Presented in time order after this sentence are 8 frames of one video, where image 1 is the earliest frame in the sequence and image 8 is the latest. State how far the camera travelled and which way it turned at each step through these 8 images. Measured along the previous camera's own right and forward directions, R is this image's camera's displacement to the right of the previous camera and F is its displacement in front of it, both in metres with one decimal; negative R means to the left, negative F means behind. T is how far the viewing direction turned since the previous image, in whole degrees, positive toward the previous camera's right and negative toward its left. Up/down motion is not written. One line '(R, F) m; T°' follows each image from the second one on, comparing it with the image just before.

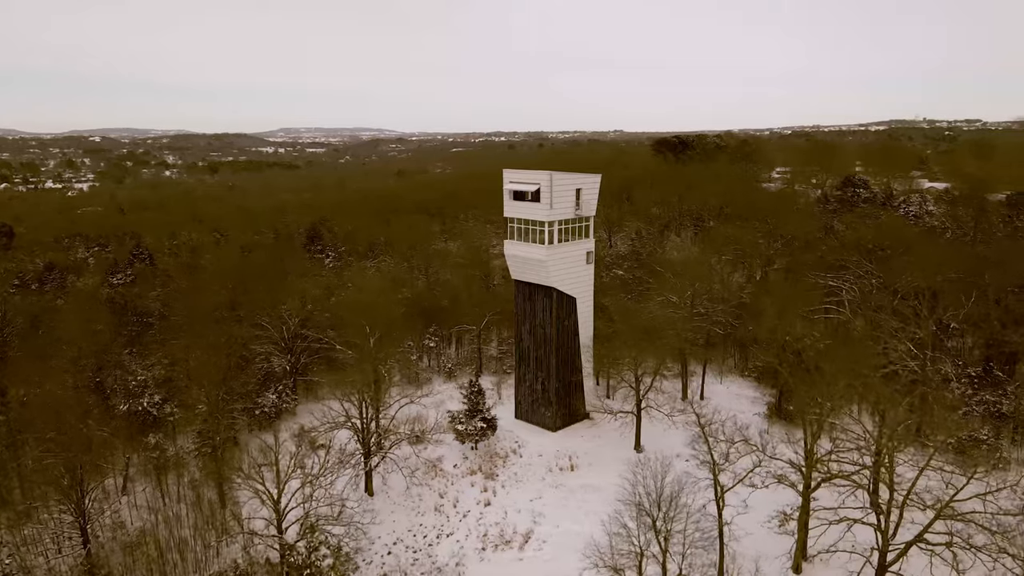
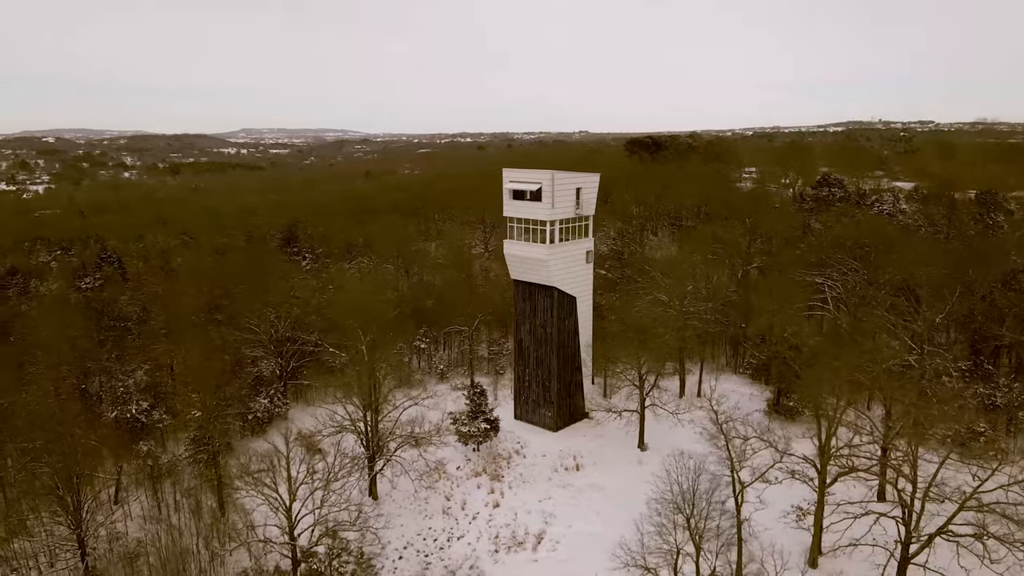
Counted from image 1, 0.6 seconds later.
(-1.0, +0.2) m; +2°
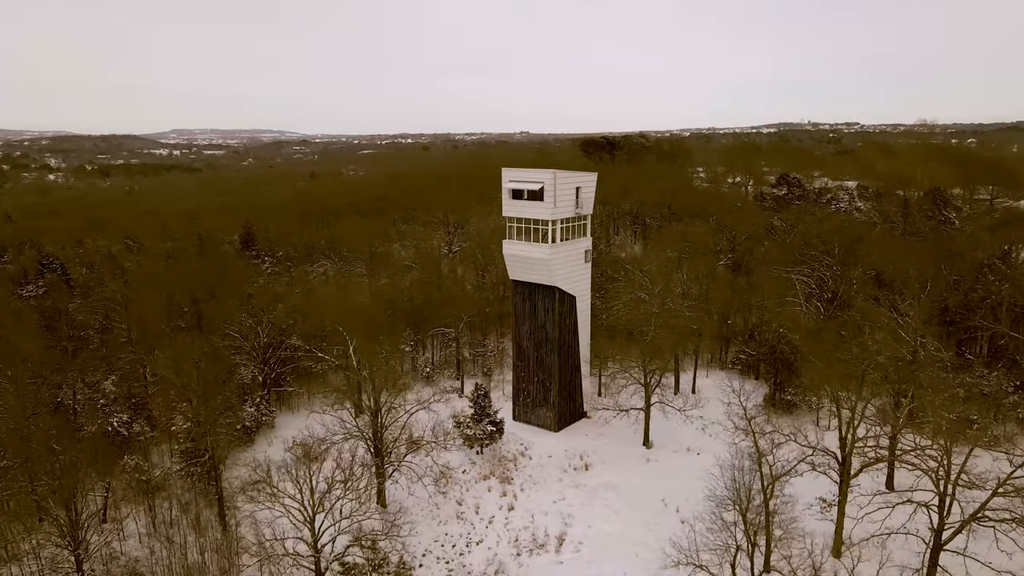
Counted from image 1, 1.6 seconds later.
(-1.7, +0.3) m; +4°
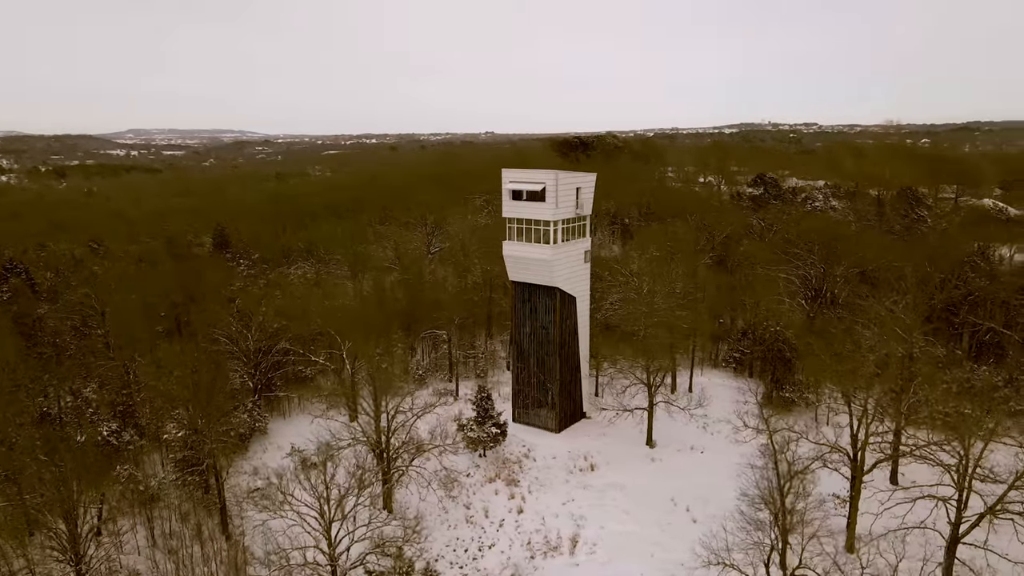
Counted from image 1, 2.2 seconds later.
(-1.0, +0.1) m; +3°
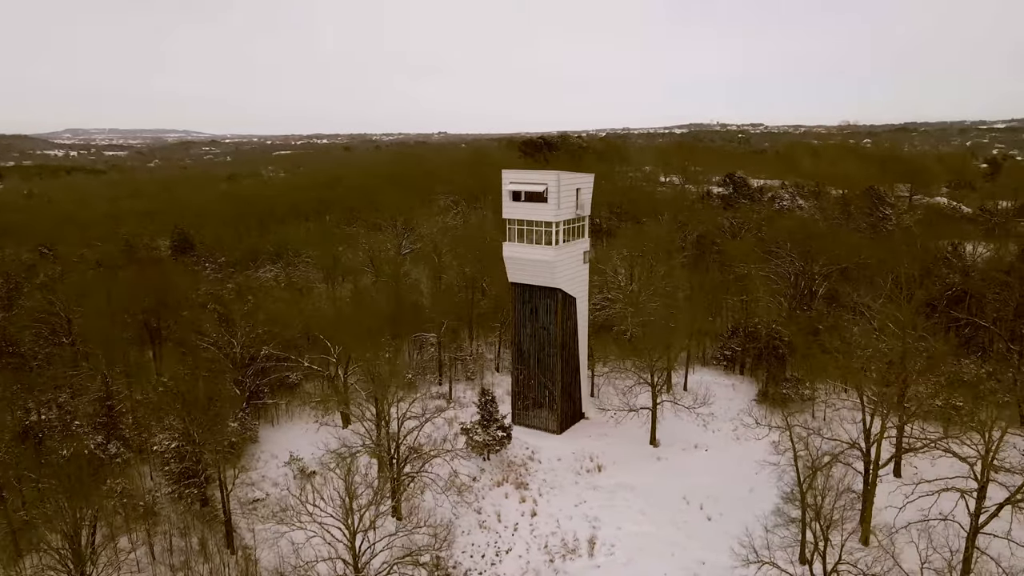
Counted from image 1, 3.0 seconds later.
(-1.4, +0.2) m; +3°
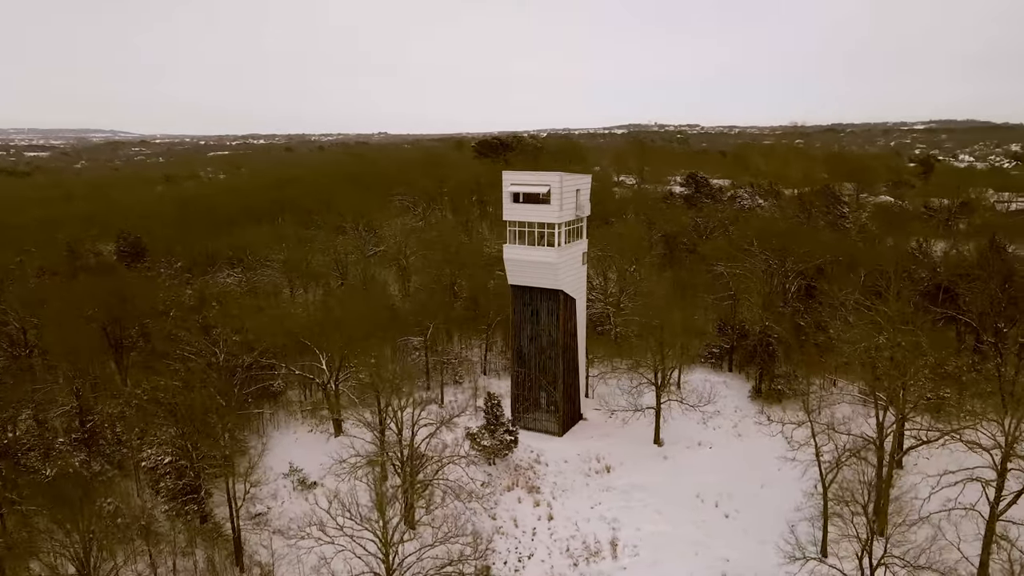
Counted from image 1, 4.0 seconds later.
(-1.7, +0.2) m; +4°
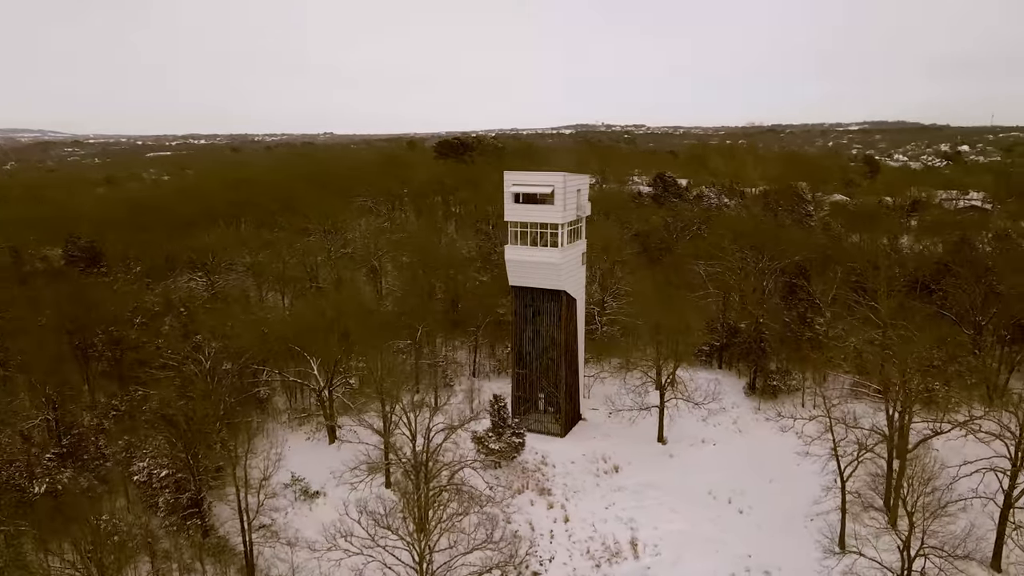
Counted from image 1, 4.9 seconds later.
(-1.6, +0.2) m; +4°
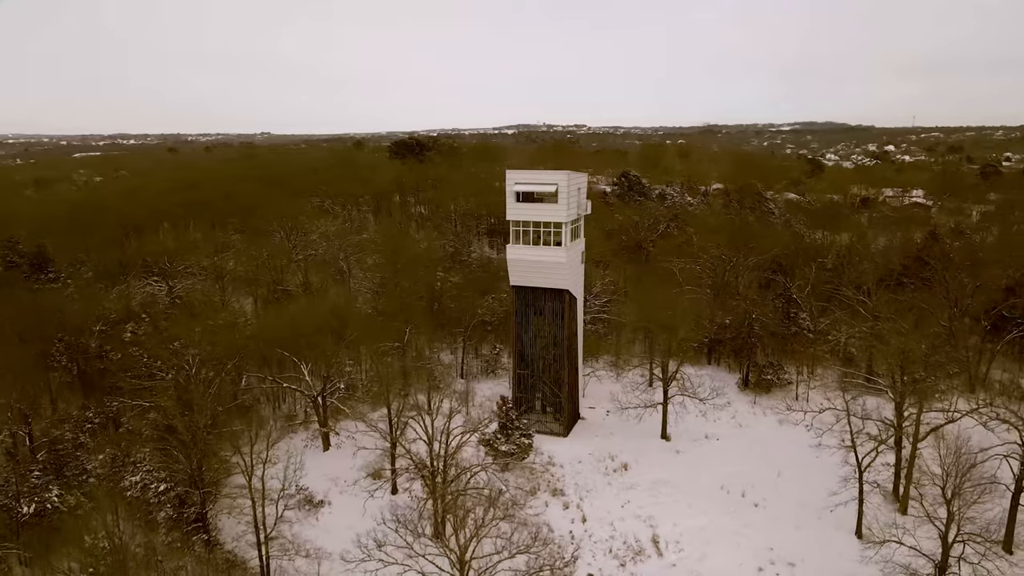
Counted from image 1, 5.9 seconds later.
(-1.7, +0.3) m; +4°
